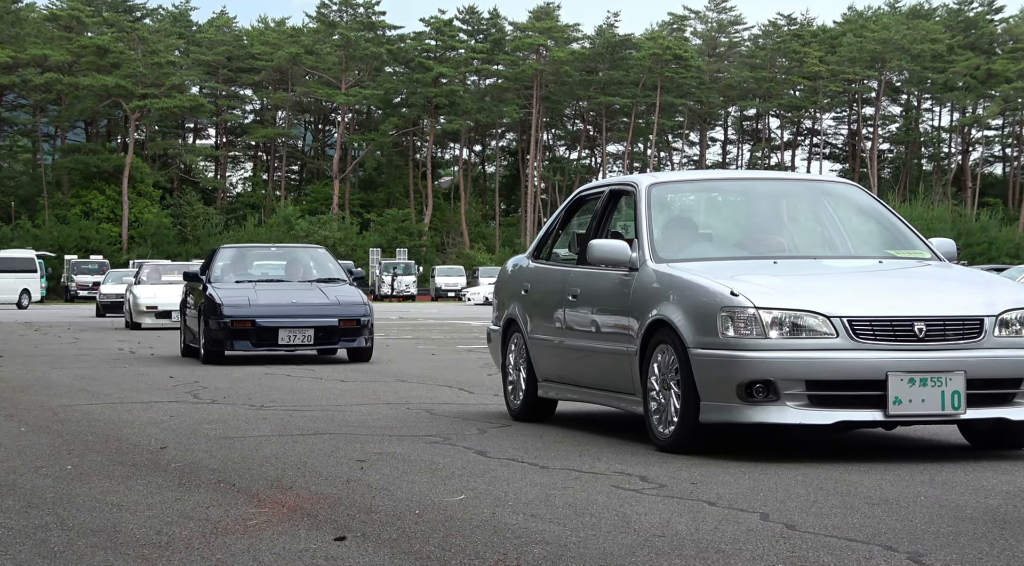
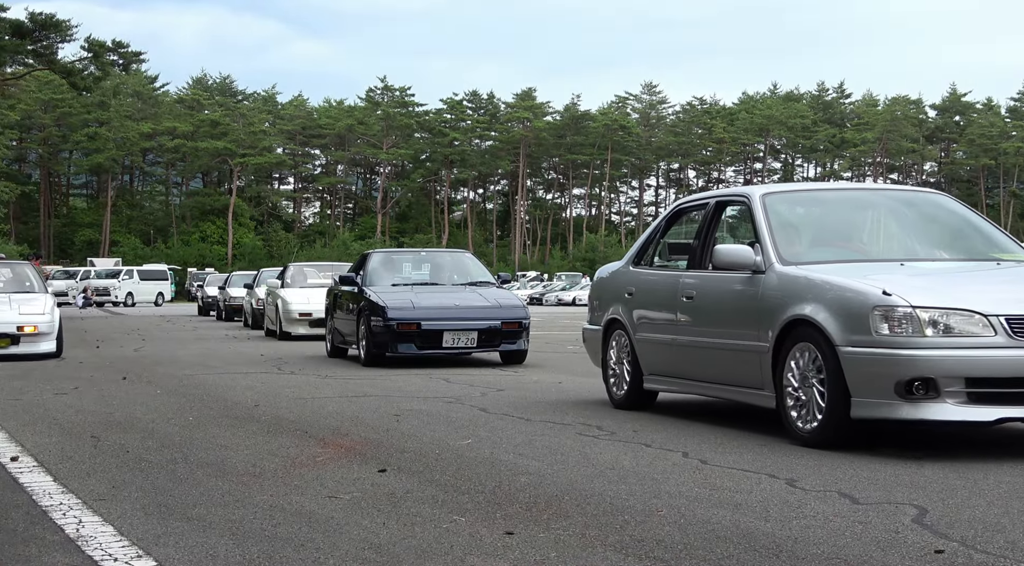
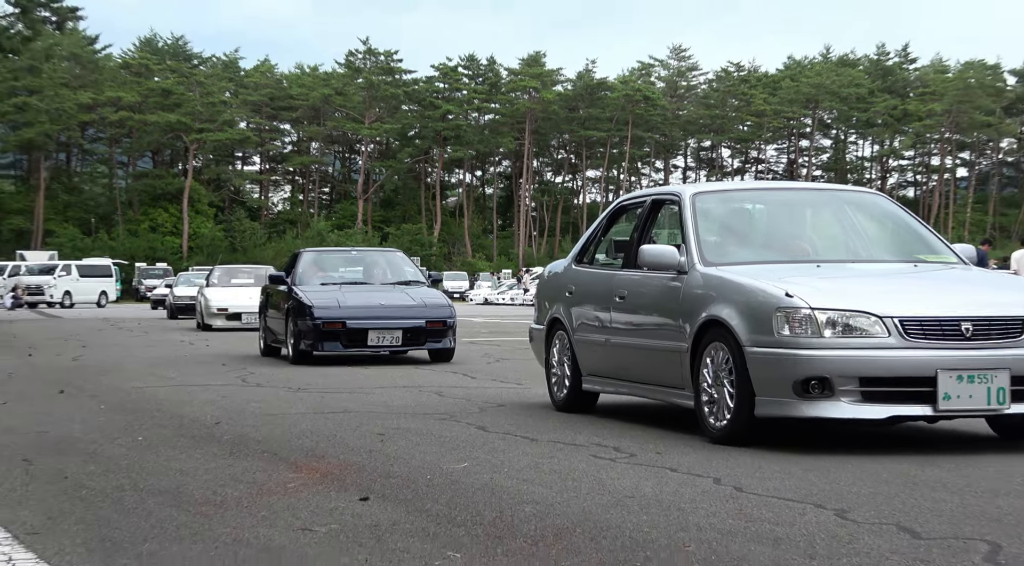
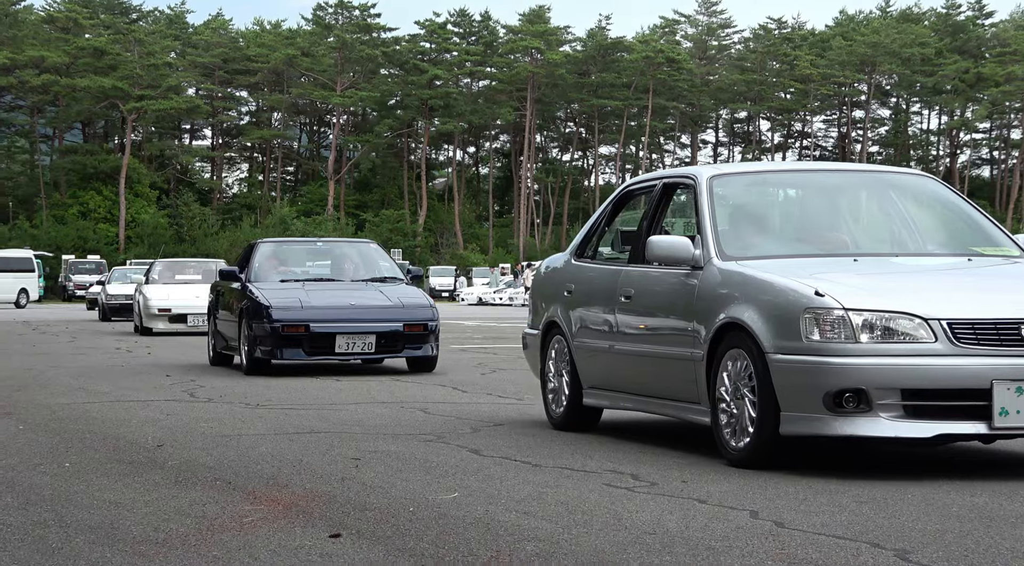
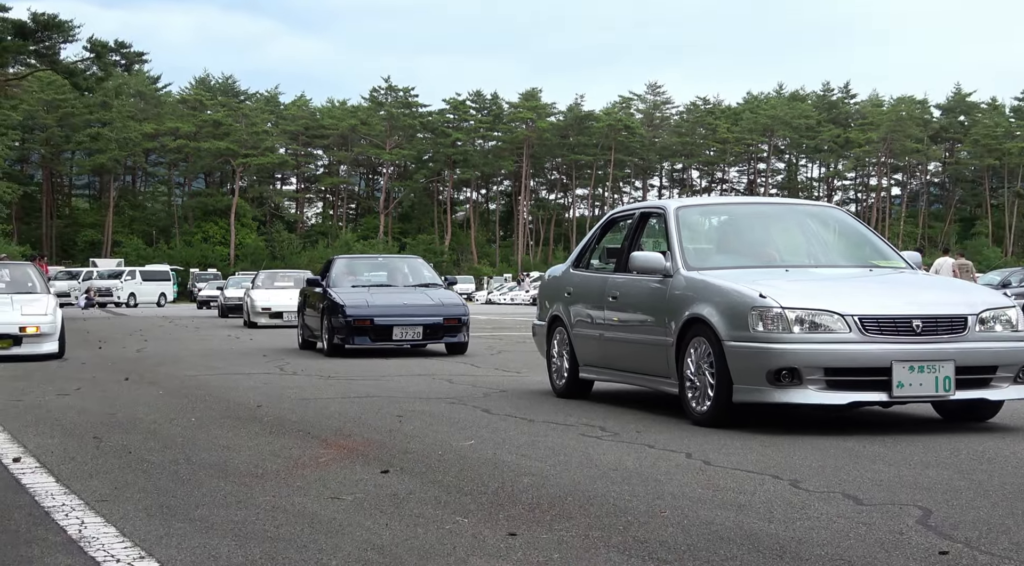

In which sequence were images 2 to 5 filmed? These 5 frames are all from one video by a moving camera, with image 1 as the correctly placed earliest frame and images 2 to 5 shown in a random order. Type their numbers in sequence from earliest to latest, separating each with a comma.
4, 3, 5, 2
